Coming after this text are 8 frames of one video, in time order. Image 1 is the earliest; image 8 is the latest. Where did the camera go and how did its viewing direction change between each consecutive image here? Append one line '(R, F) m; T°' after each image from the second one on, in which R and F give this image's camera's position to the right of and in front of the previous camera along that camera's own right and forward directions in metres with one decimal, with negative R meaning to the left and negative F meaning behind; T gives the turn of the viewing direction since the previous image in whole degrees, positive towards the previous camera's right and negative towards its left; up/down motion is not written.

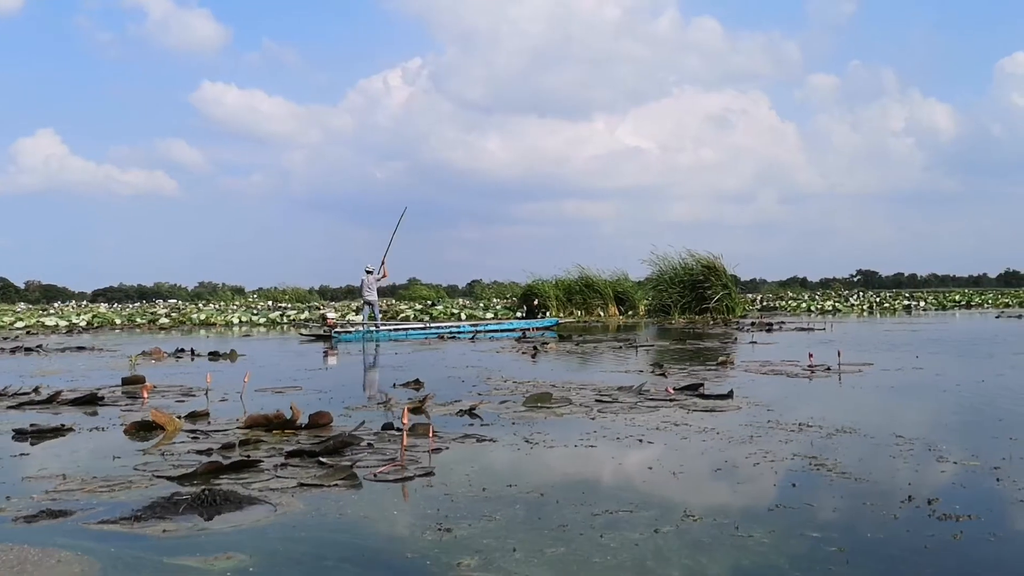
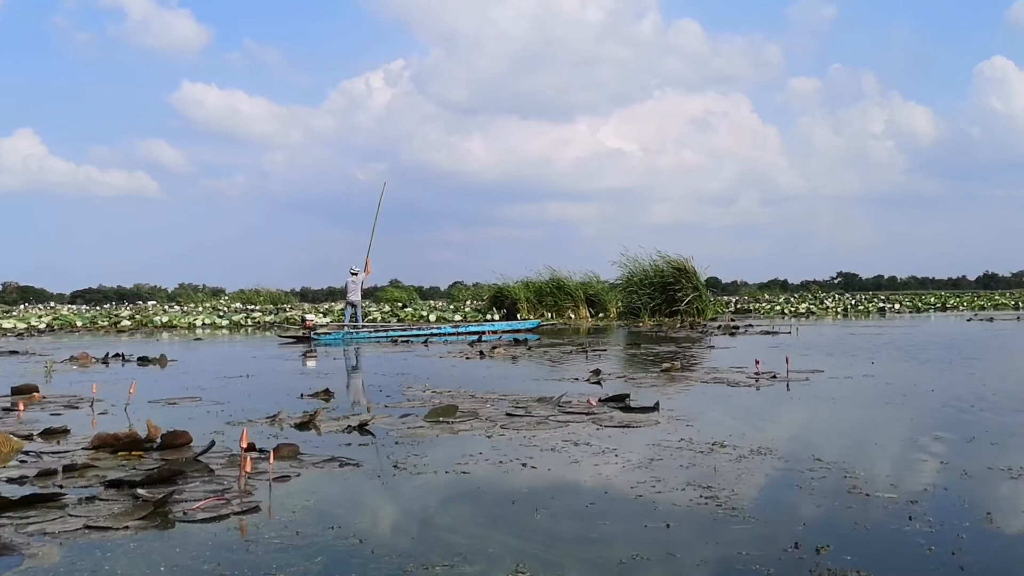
(+1.0, +1.0) m; +1°
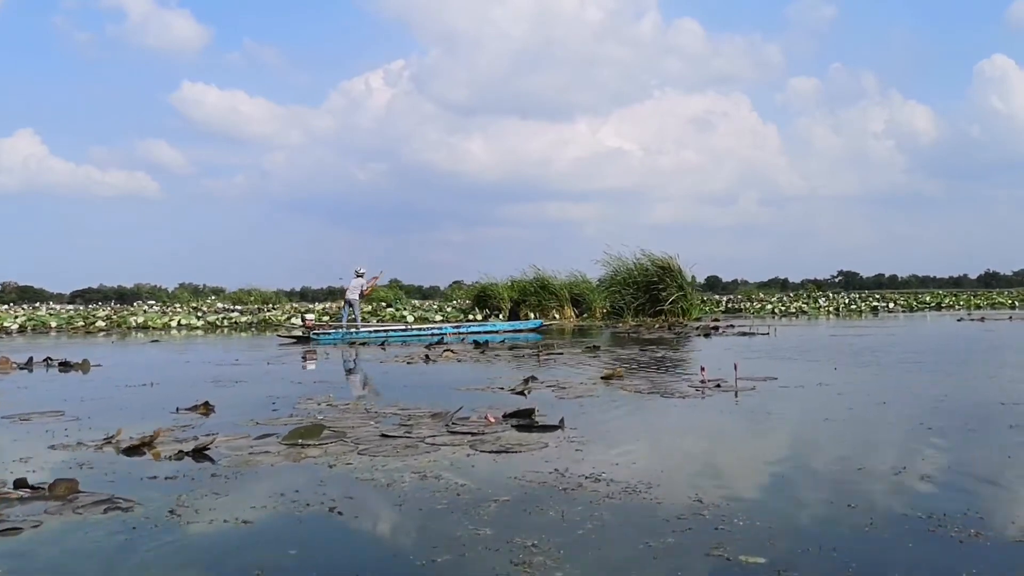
(+1.3, +1.3) m; 0°
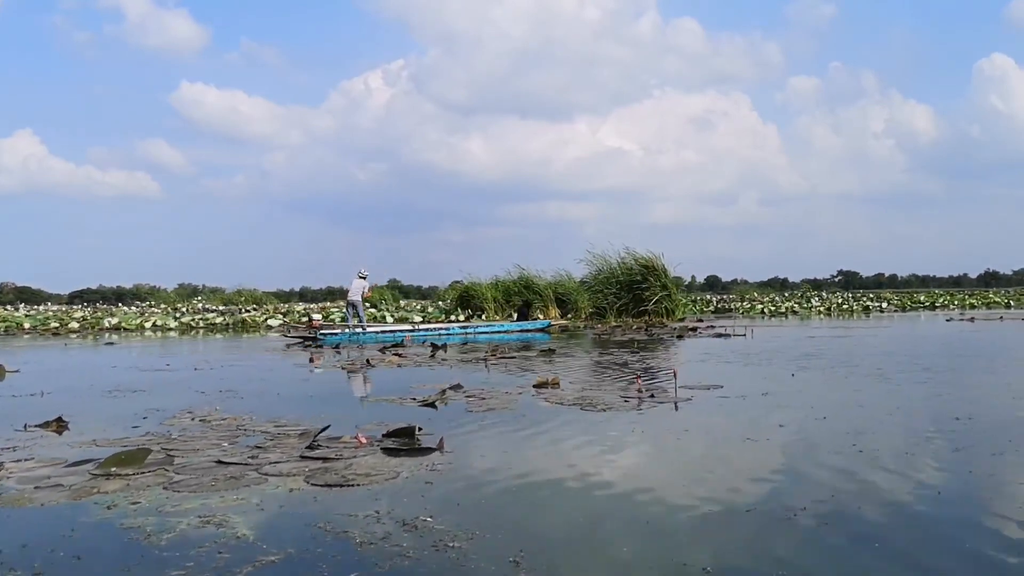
(+1.3, +1.3) m; 0°
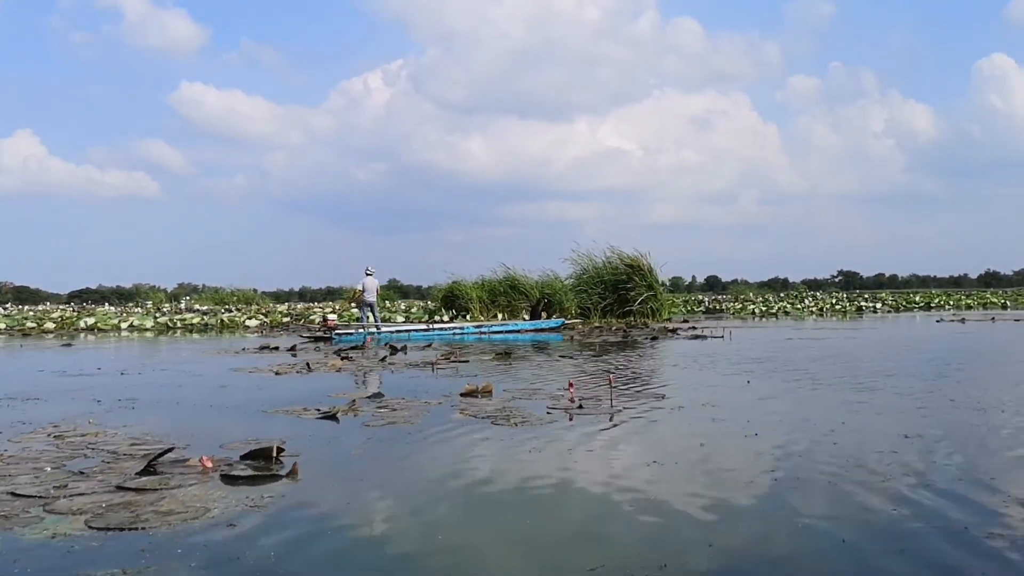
(+1.1, +1.2) m; 0°
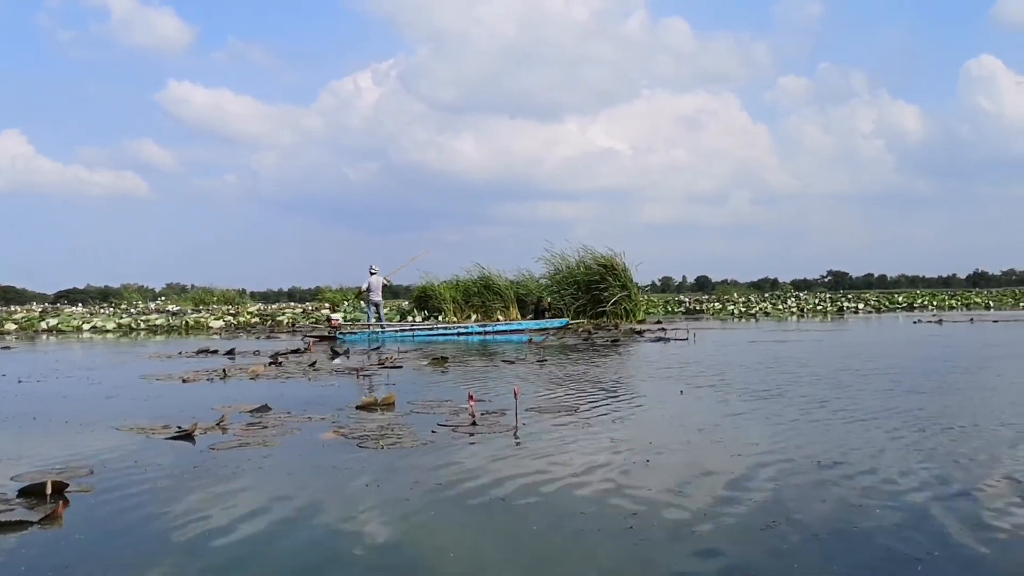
(+1.2, +1.2) m; +1°
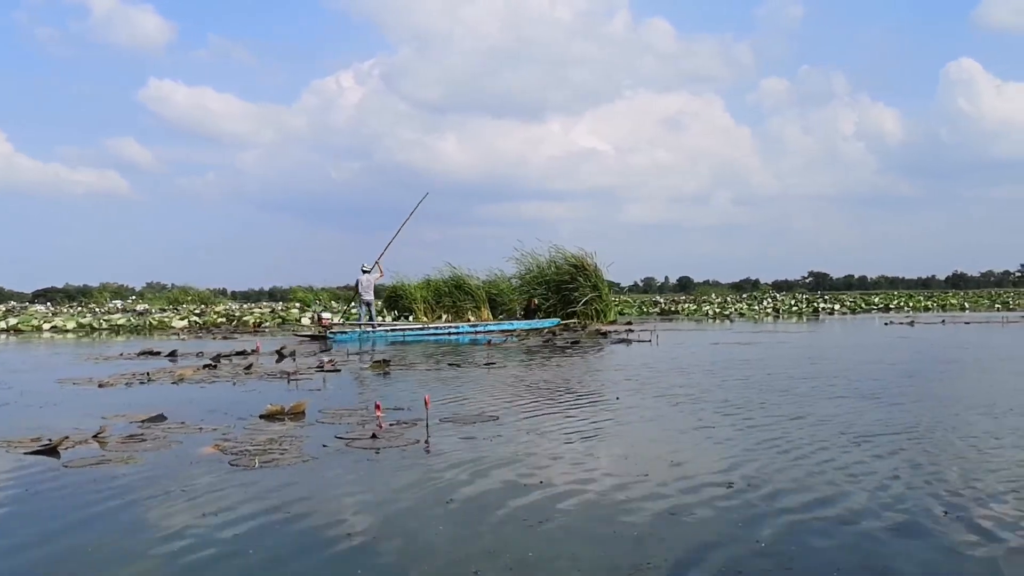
(+0.8, +0.8) m; +1°
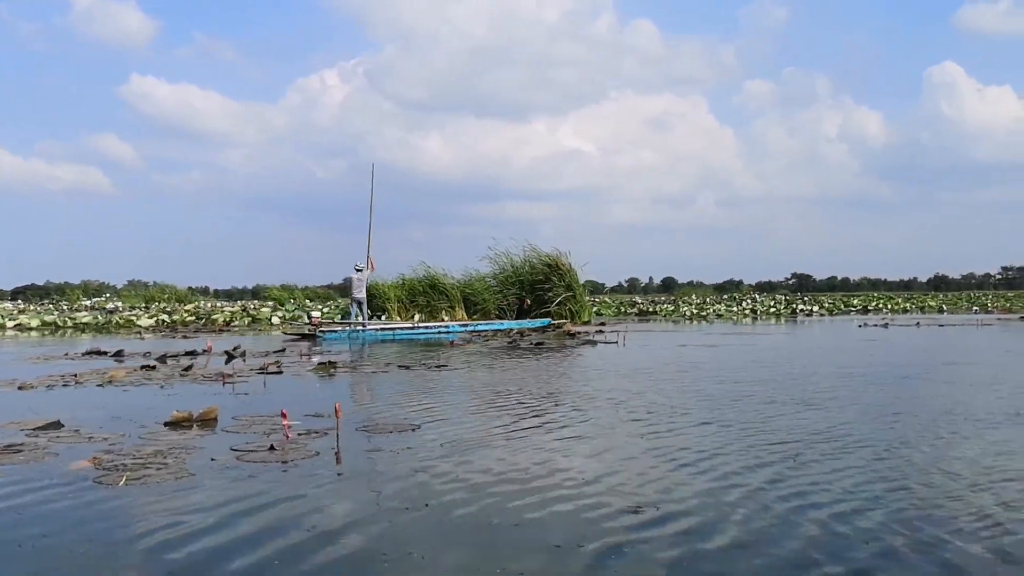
(+0.7, +0.7) m; +1°
